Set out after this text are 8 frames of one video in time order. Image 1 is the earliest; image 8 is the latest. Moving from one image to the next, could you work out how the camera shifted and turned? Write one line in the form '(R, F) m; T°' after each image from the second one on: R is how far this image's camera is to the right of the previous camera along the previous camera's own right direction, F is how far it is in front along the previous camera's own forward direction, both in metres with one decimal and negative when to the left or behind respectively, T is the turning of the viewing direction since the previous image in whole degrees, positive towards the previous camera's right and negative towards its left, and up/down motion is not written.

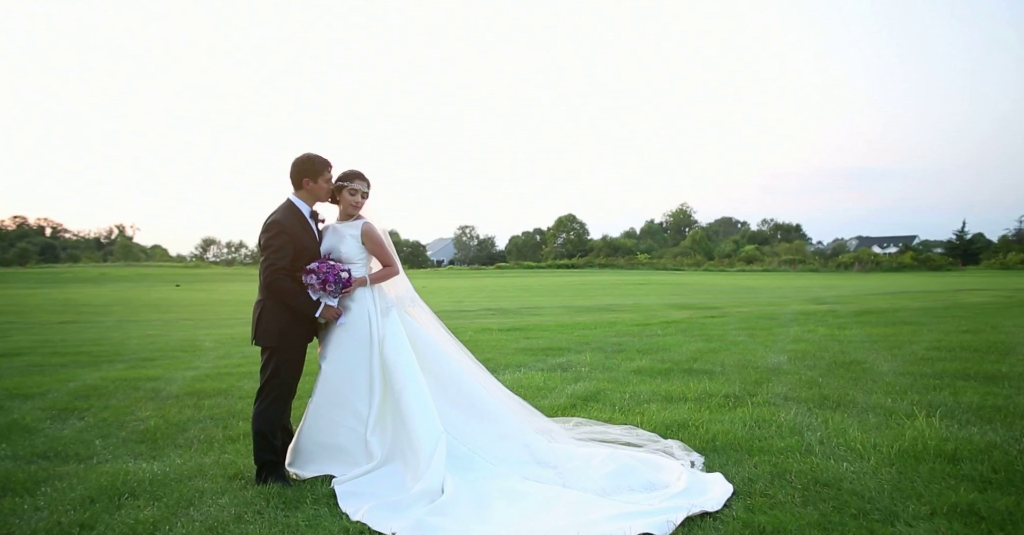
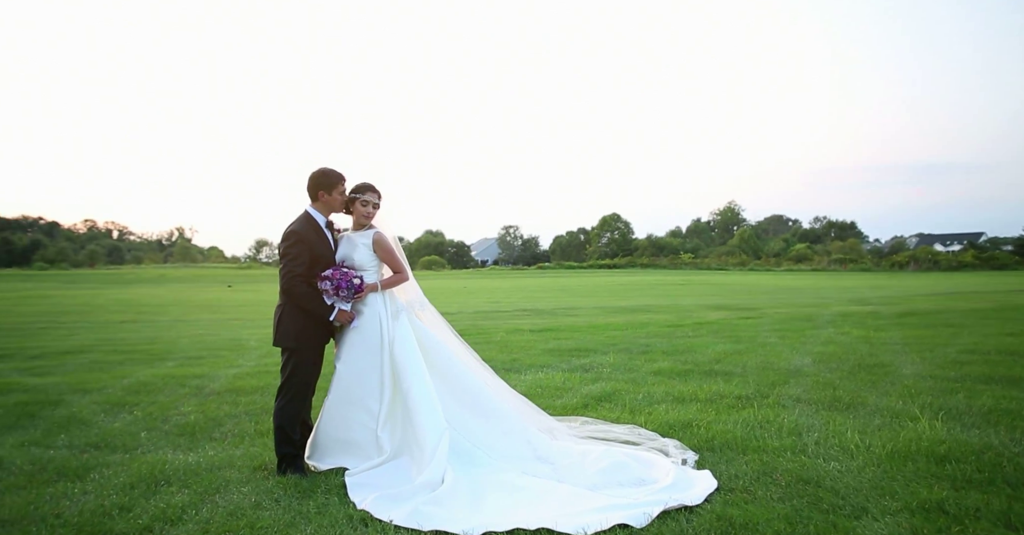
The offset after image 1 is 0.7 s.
(+0.3, -0.2) m; -4°
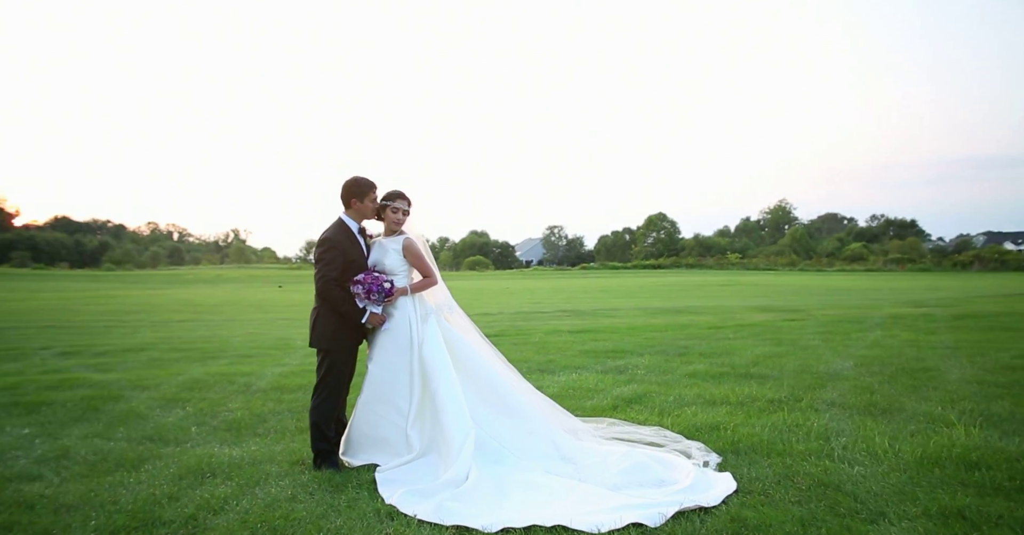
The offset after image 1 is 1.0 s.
(+0.1, -0.1) m; -4°
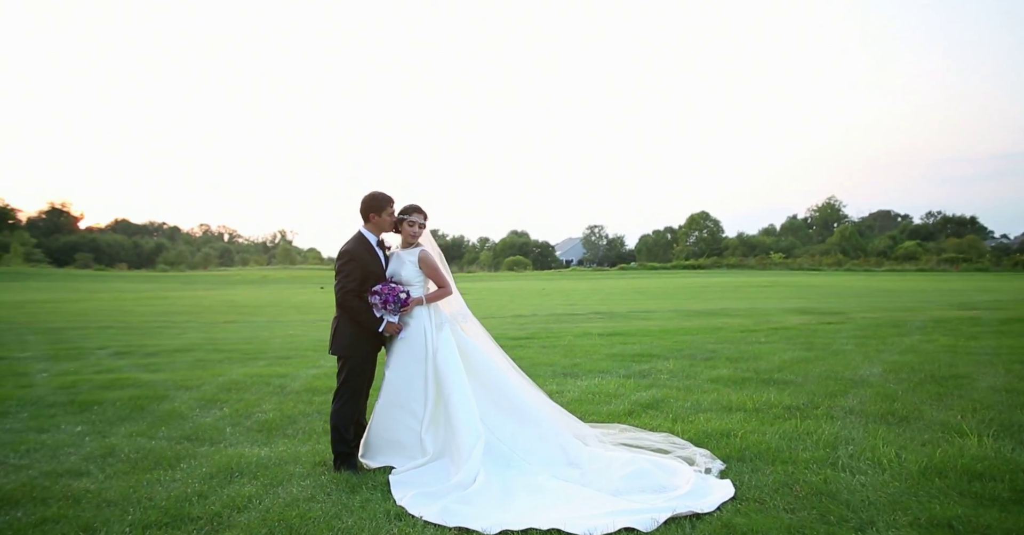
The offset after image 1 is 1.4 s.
(+0.2, -0.1) m; -3°
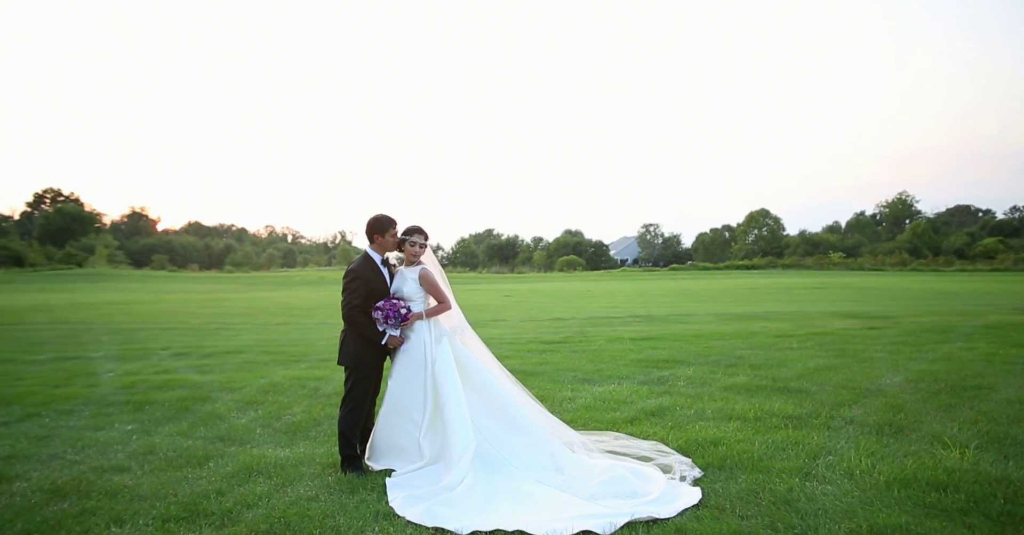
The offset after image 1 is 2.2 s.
(+0.5, -0.2) m; -4°
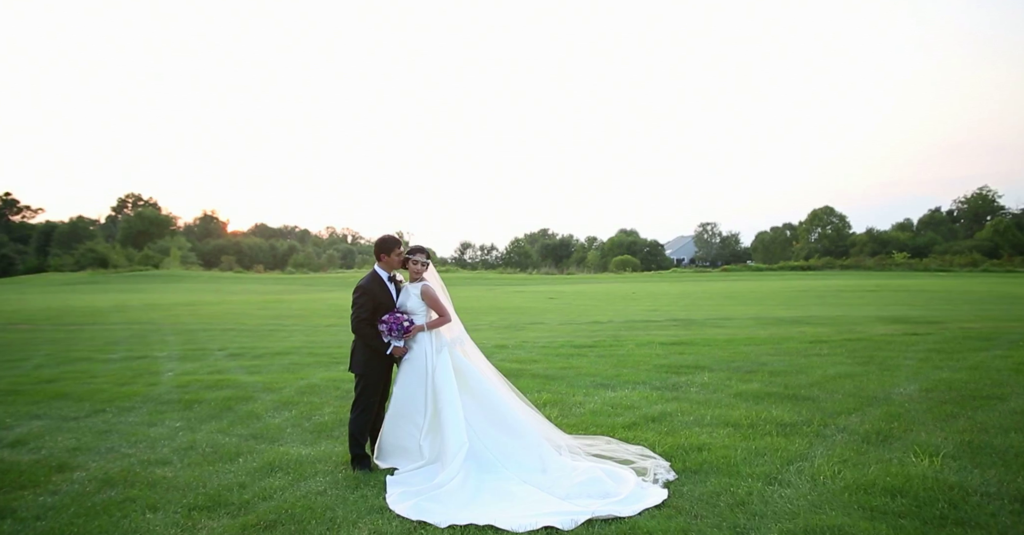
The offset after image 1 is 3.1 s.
(+0.5, -0.4) m; -4°
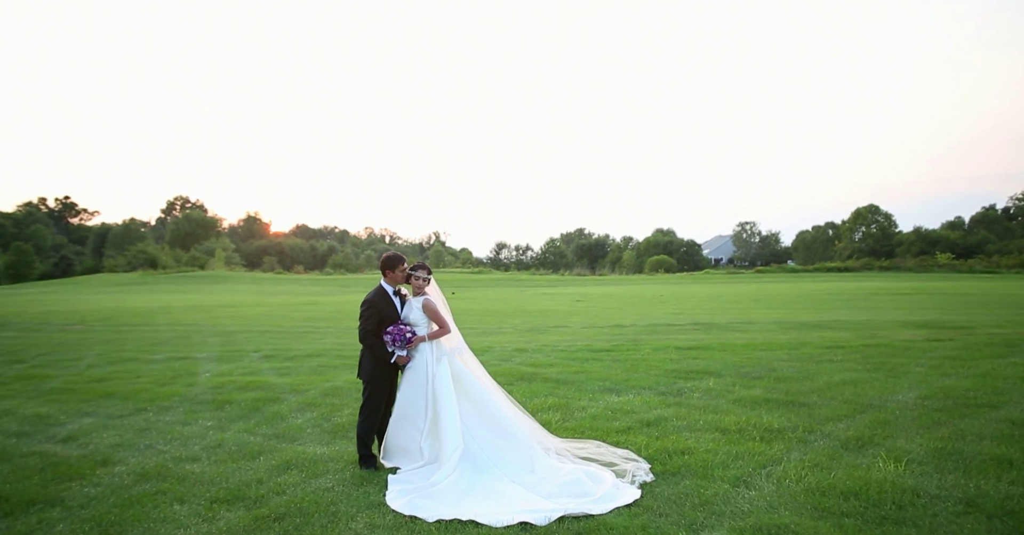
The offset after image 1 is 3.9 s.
(+0.3, -0.4) m; -3°
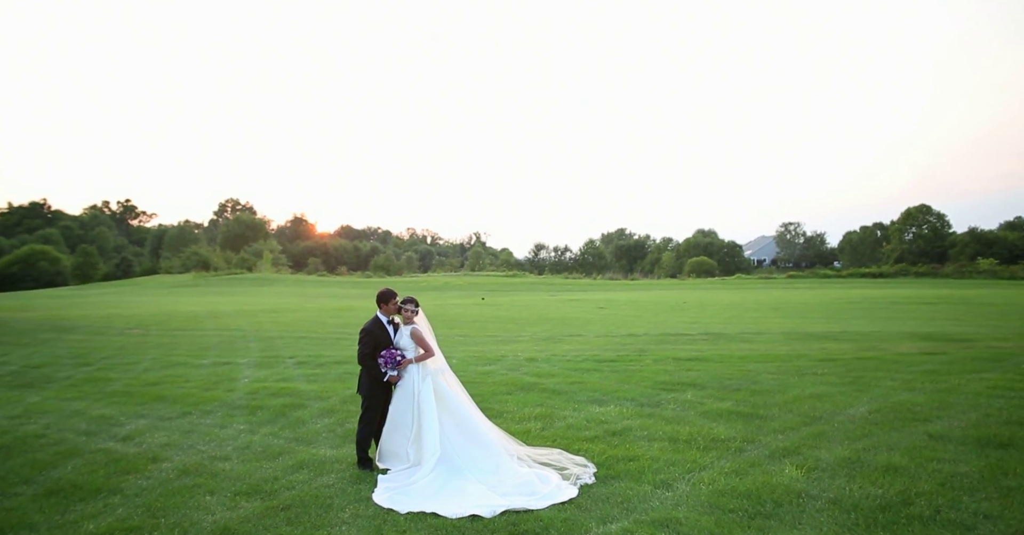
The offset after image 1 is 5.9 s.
(+0.6, -1.0) m; -2°
